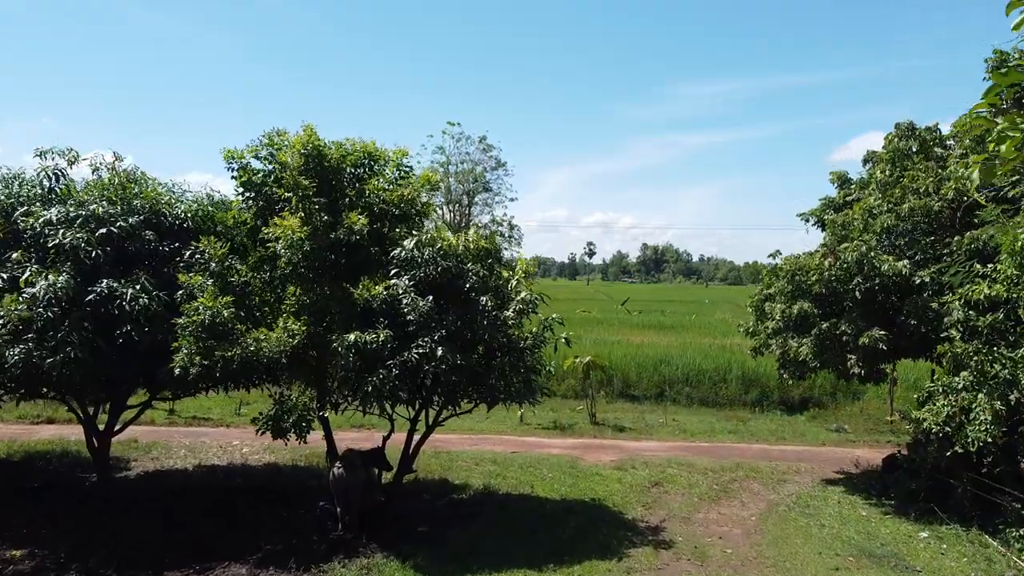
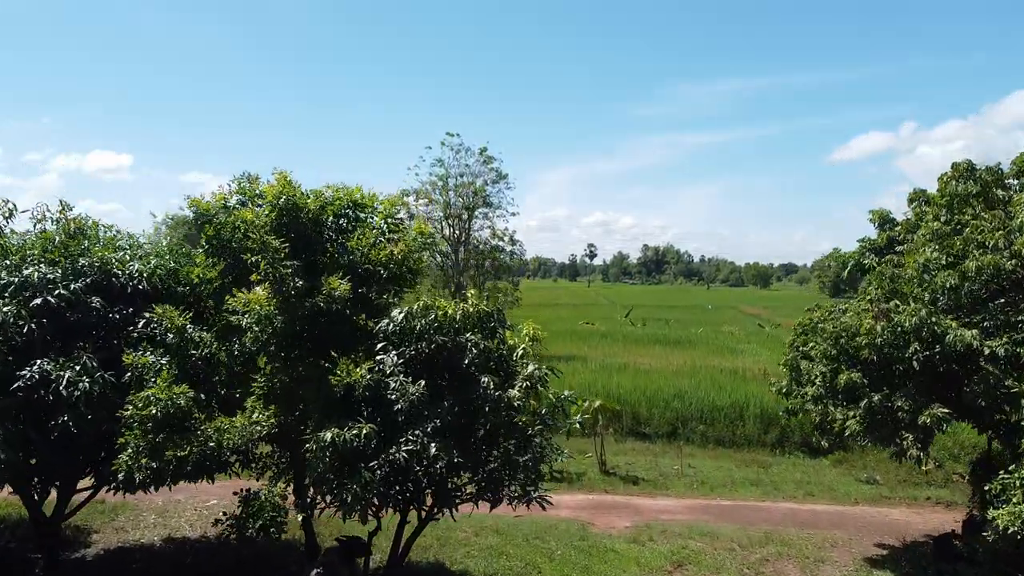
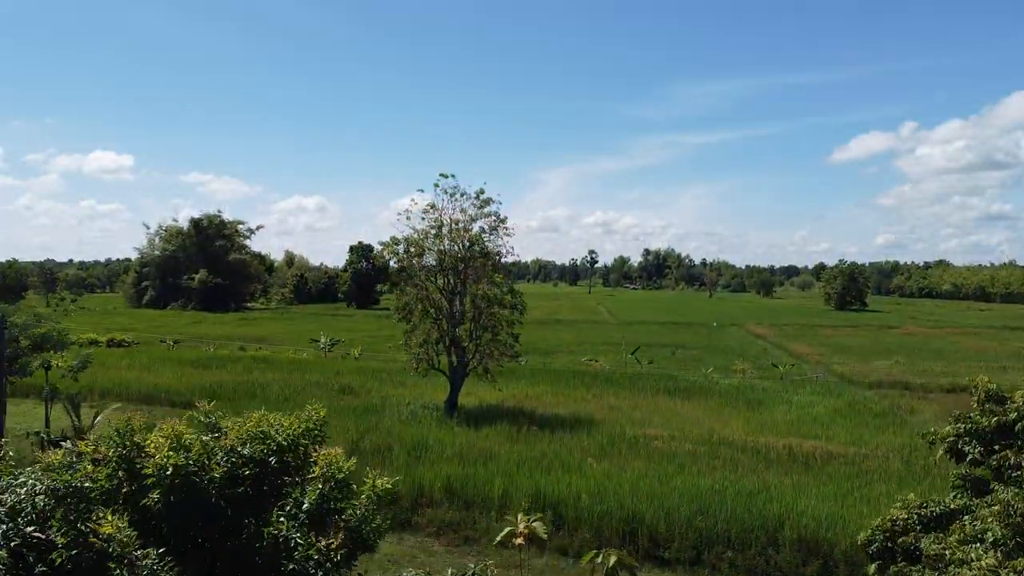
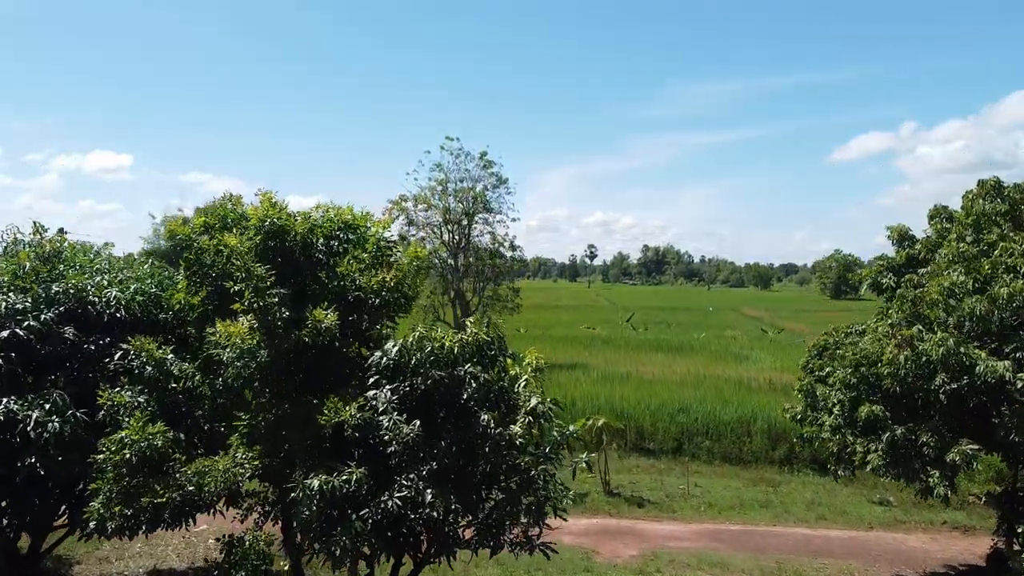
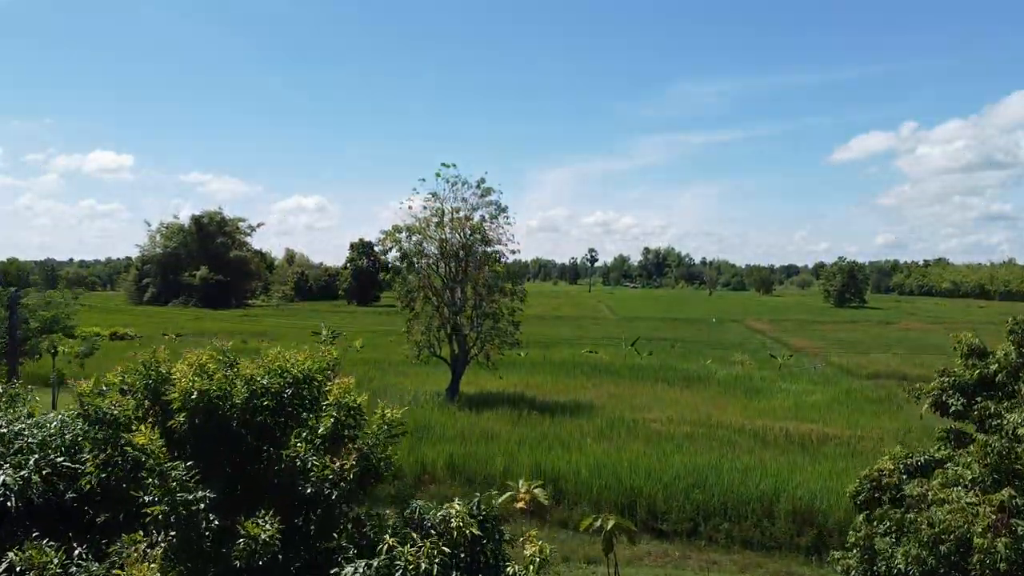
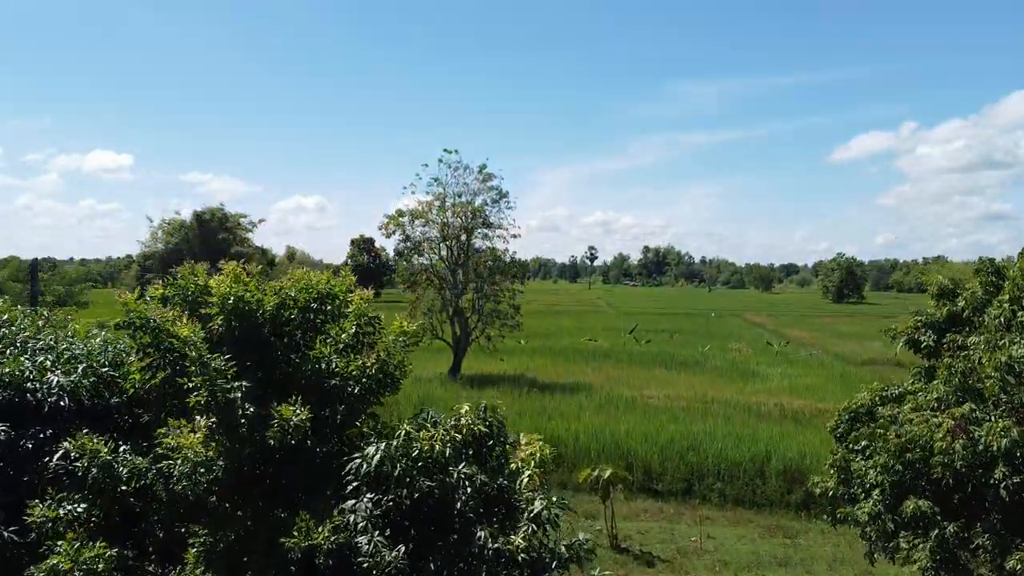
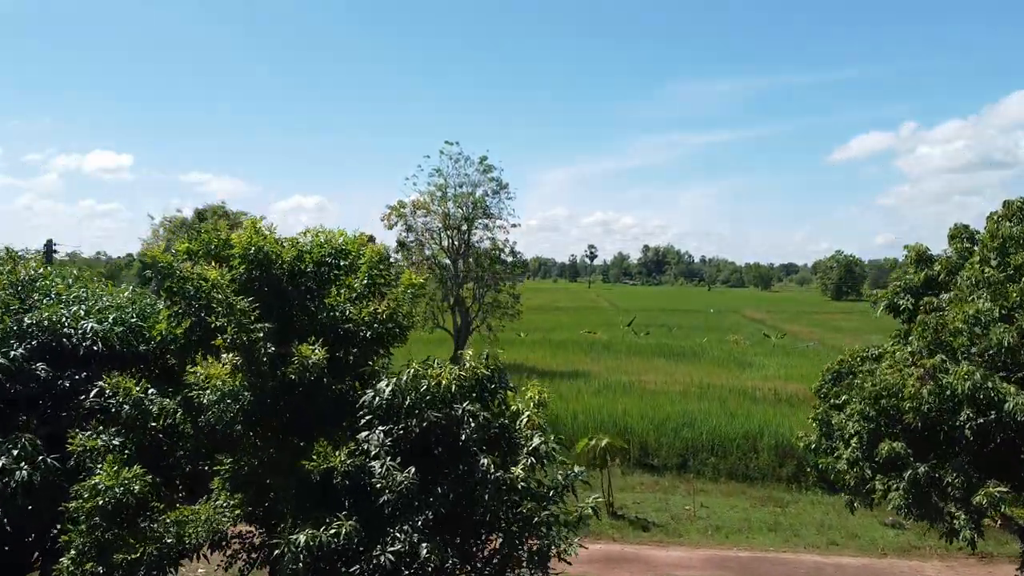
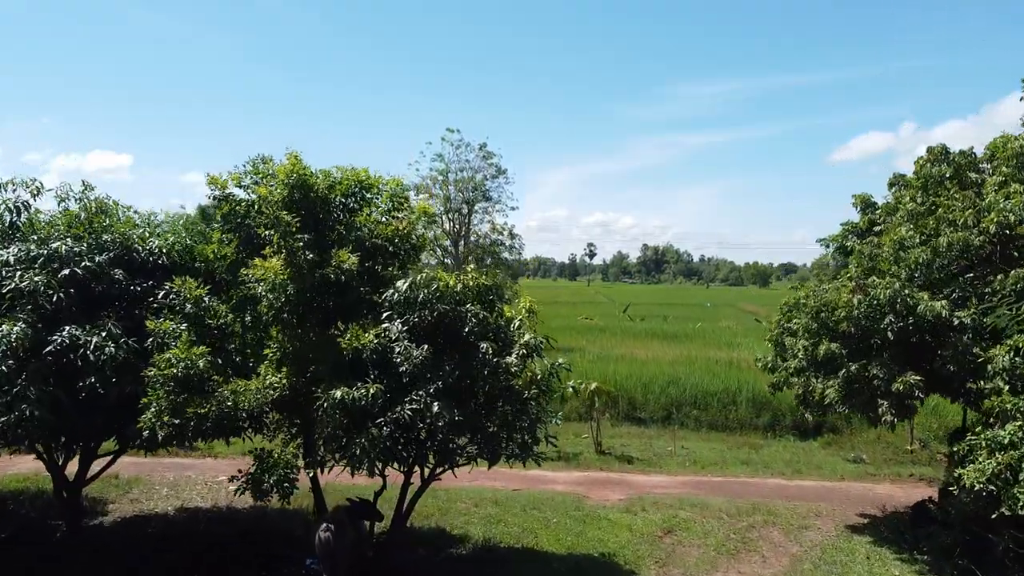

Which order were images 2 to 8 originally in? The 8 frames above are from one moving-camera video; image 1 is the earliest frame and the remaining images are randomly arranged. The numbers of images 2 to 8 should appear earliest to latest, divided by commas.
8, 2, 4, 7, 6, 5, 3
